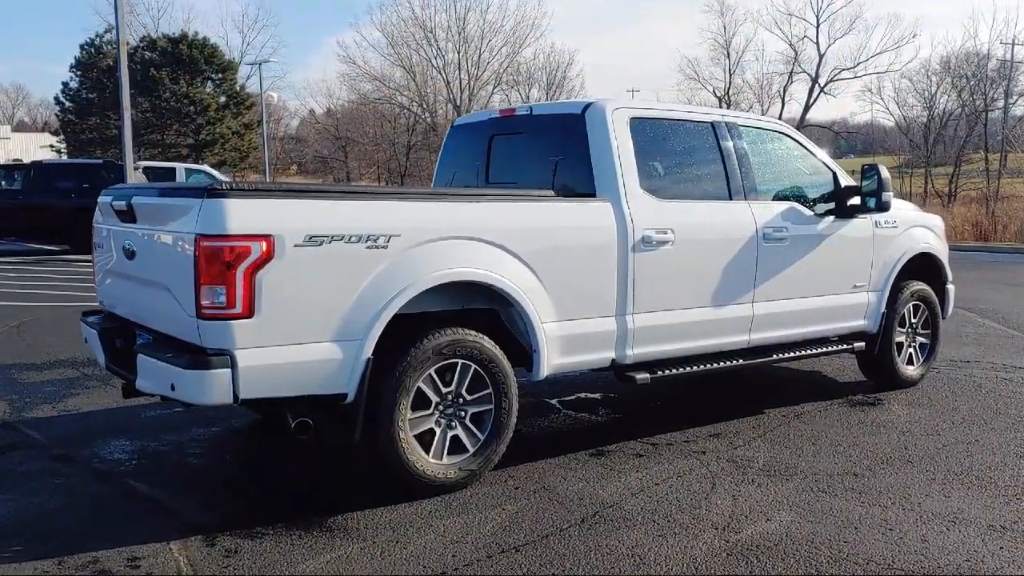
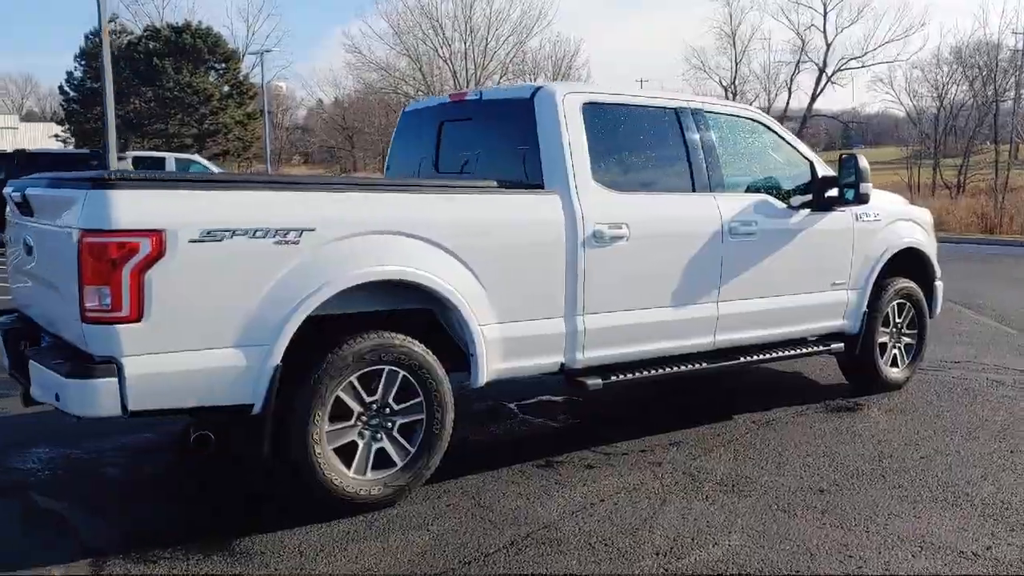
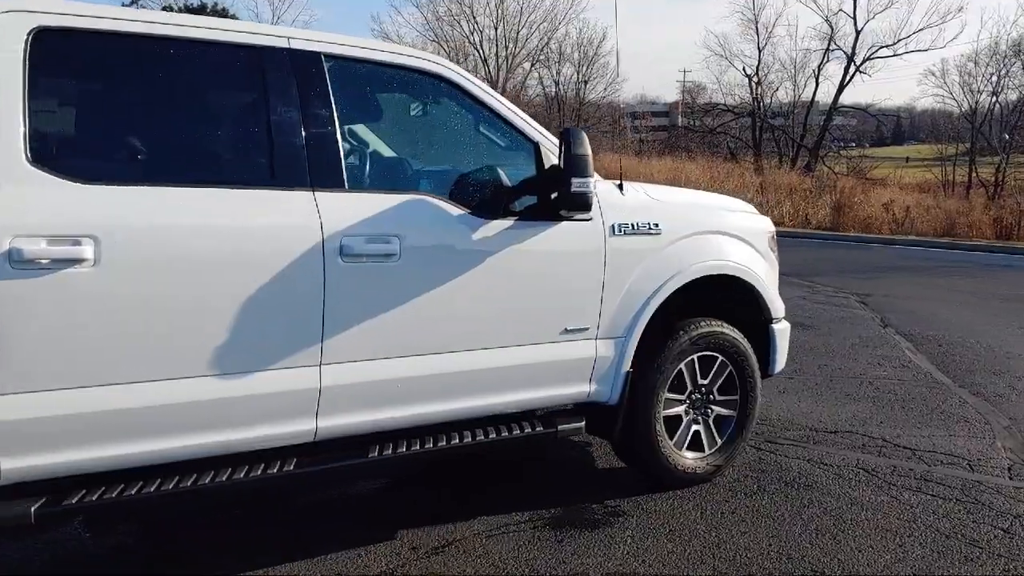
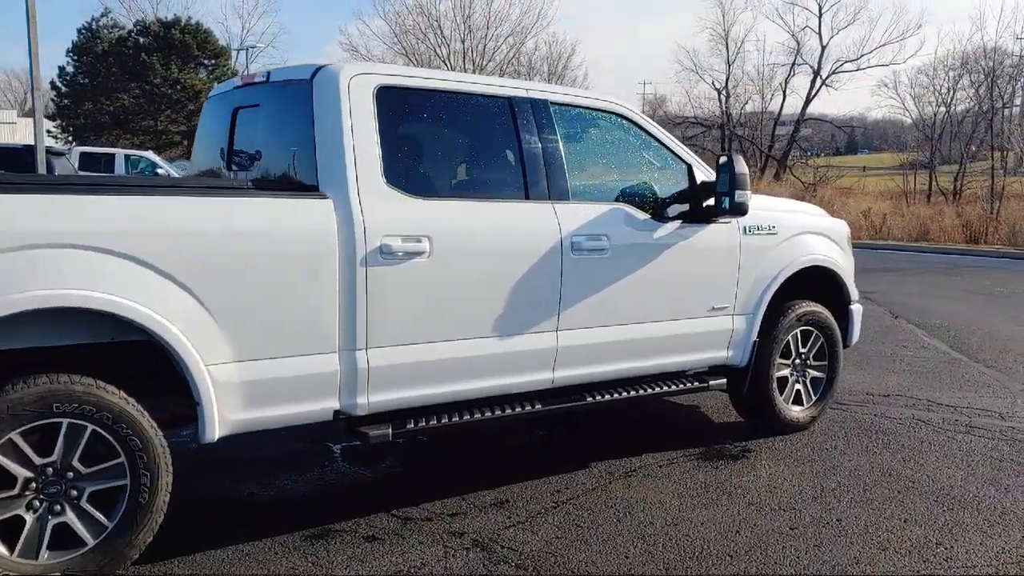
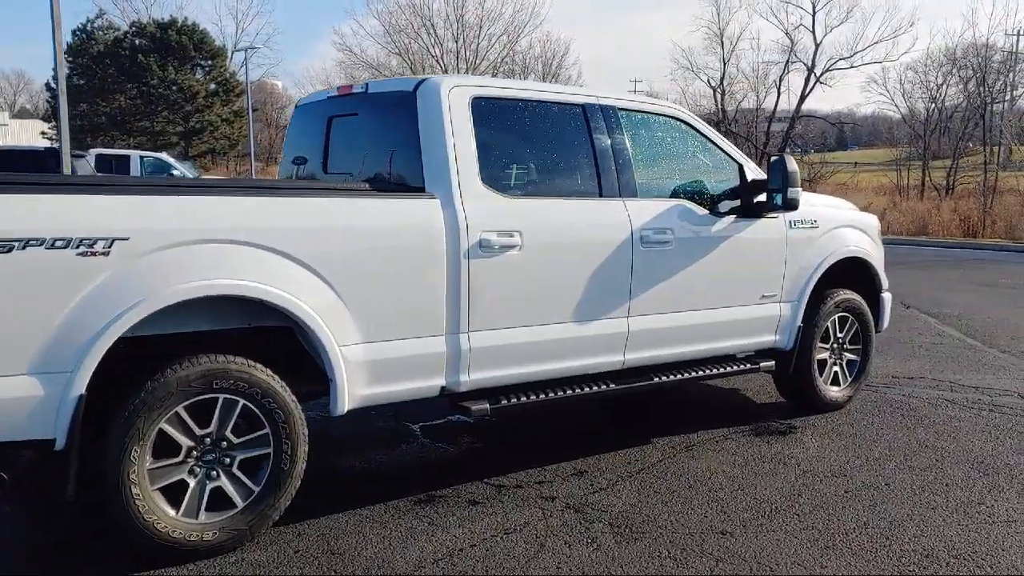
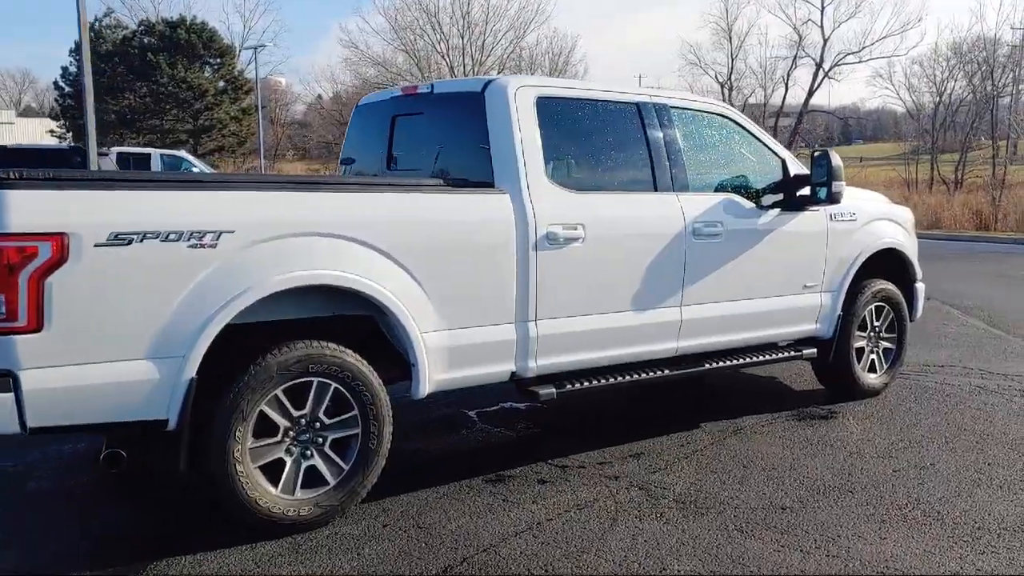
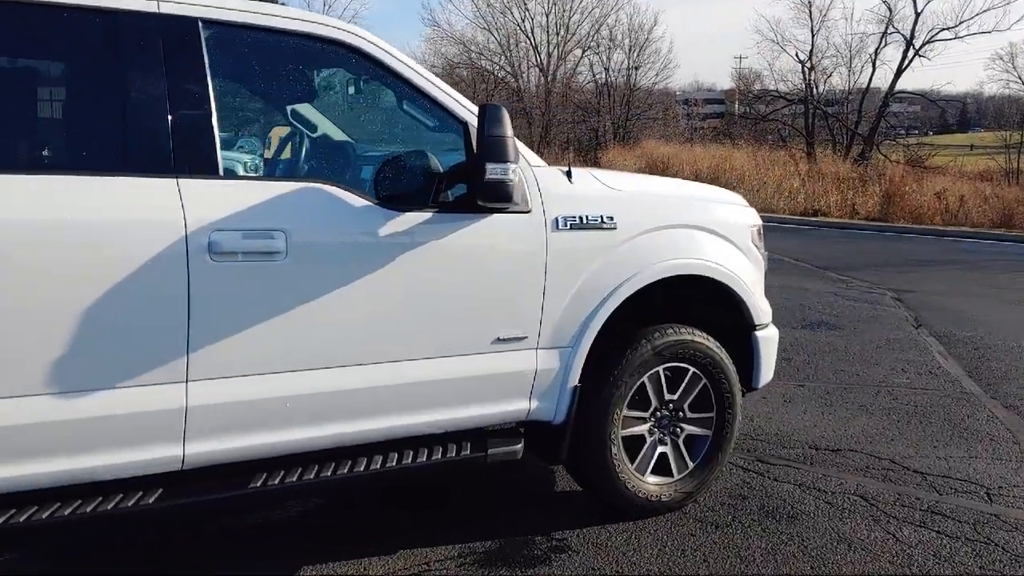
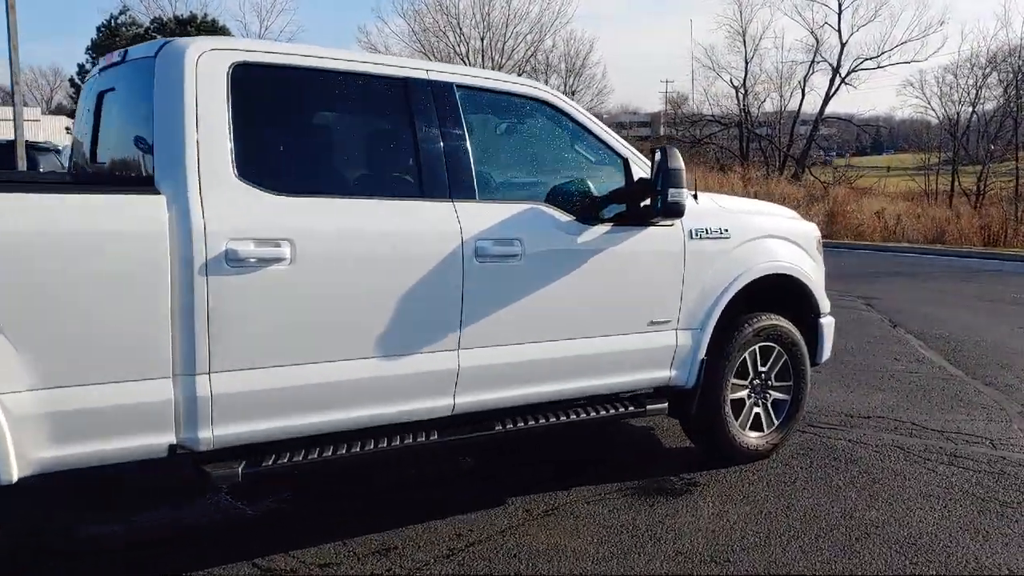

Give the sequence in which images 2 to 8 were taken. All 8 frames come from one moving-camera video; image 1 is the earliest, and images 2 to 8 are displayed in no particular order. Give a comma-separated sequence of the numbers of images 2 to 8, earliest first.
2, 6, 5, 4, 8, 3, 7
